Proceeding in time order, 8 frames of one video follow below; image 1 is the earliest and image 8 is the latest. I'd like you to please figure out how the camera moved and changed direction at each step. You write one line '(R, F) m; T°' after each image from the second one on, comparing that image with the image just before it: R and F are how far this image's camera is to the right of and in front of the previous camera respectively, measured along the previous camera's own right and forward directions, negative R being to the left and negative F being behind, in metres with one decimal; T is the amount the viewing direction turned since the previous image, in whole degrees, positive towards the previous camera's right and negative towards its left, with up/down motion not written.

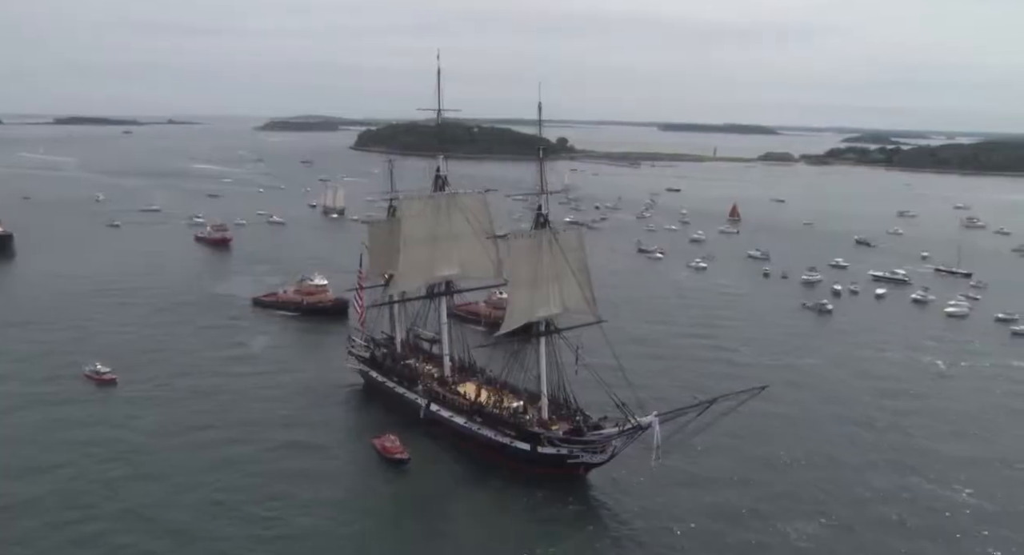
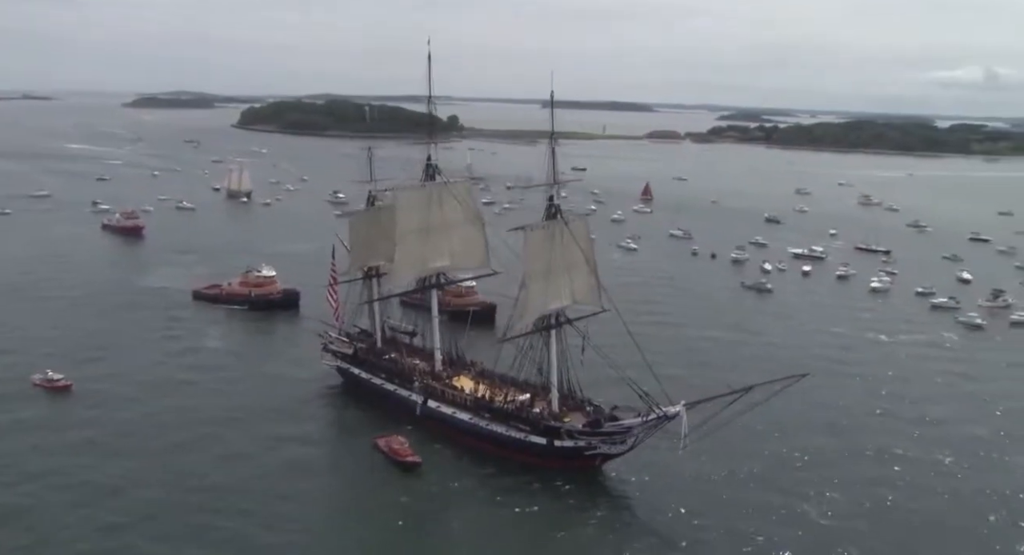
(-2.8, +0.3) m; +9°
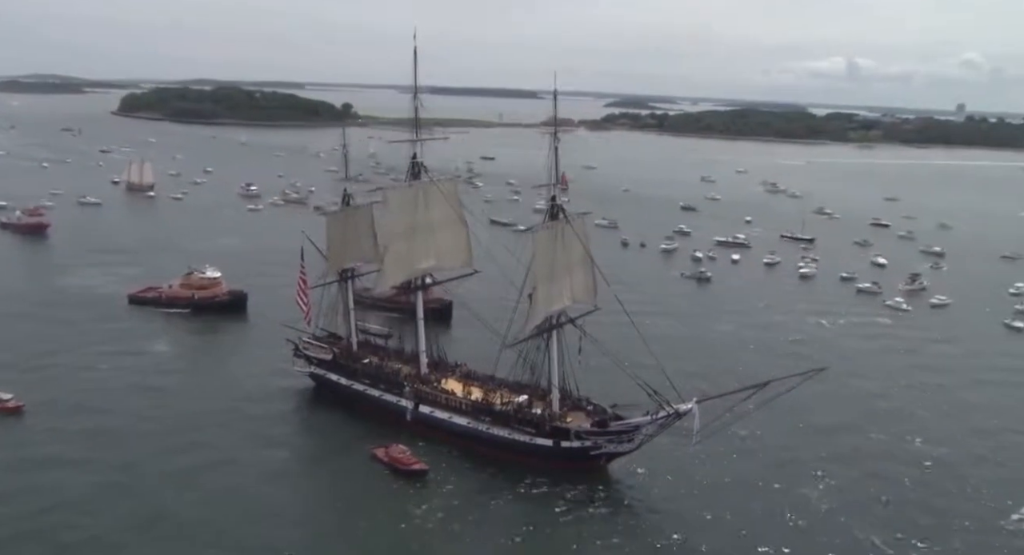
(-2.5, +0.3) m; +8°
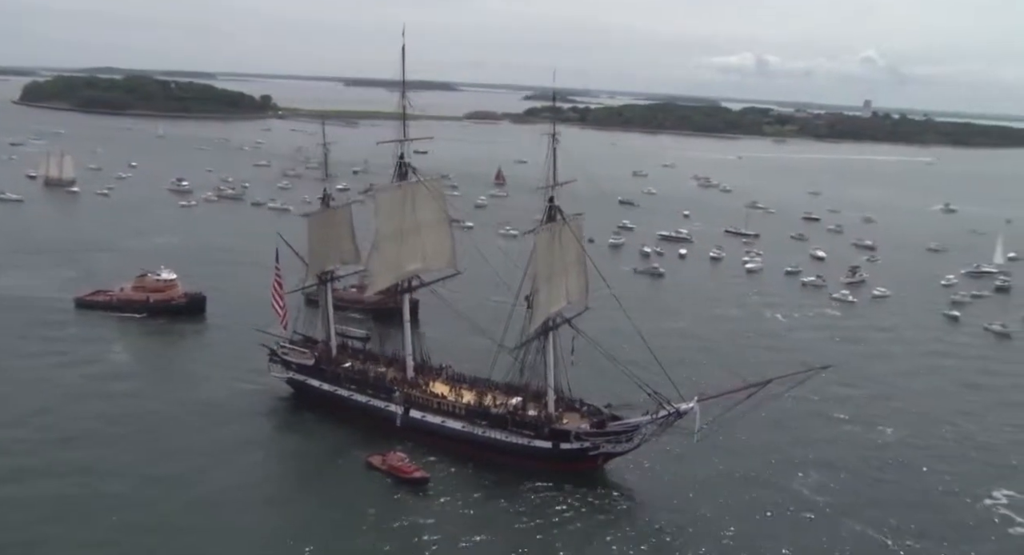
(-1.7, +0.2) m; +6°
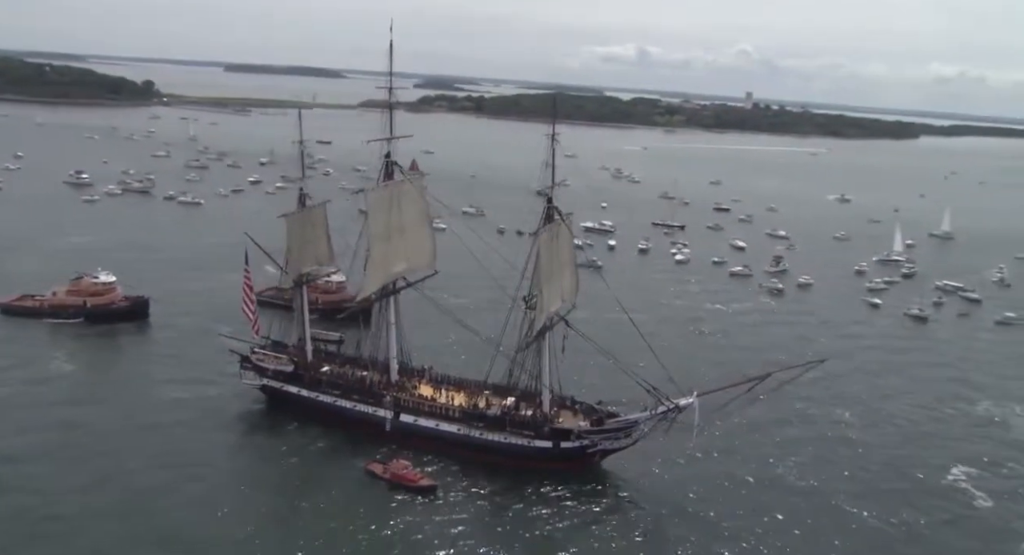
(-2.4, +0.3) m; +8°
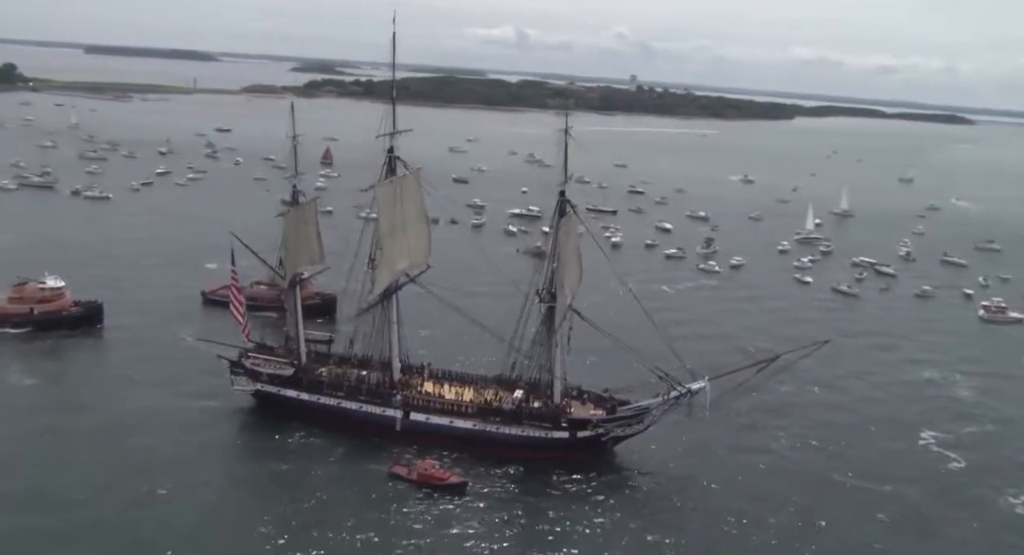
(-2.8, +0.3) m; +9°
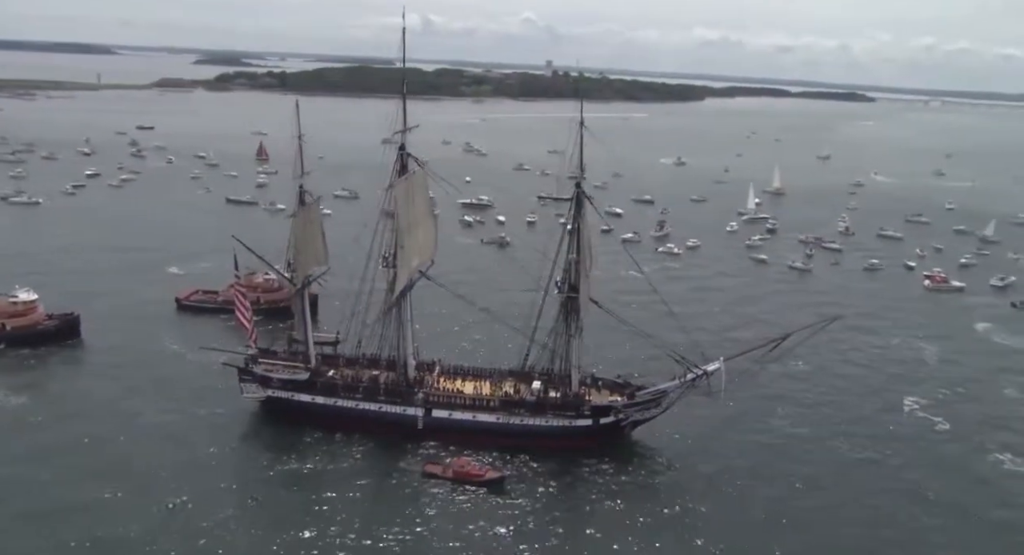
(-2.2, +0.2) m; +6°
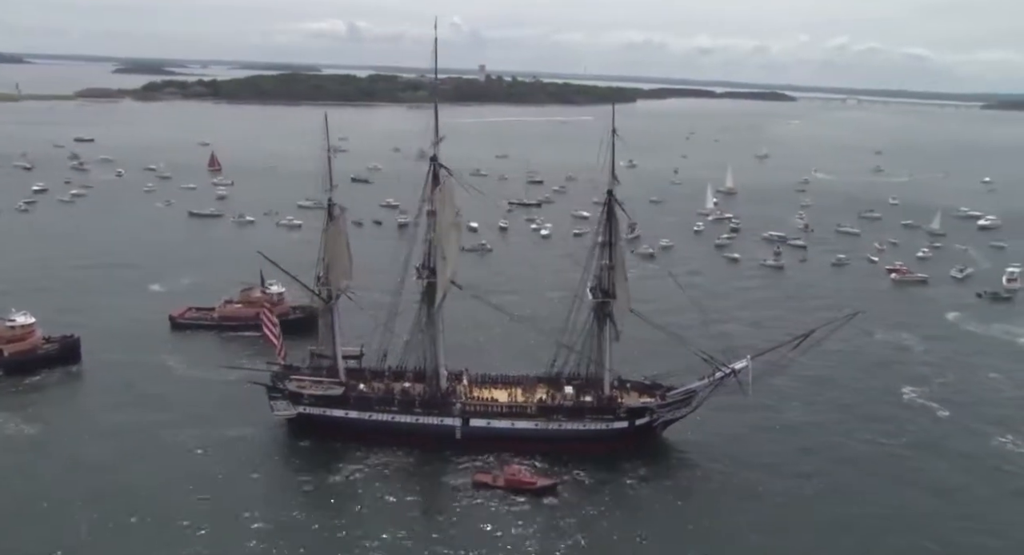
(-2.2, +0.2) m; +5°
